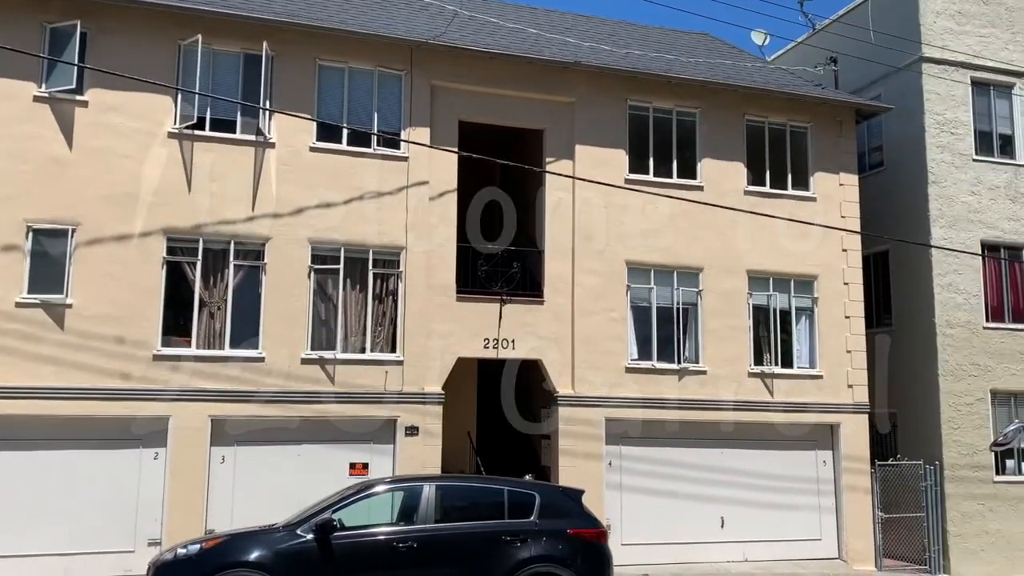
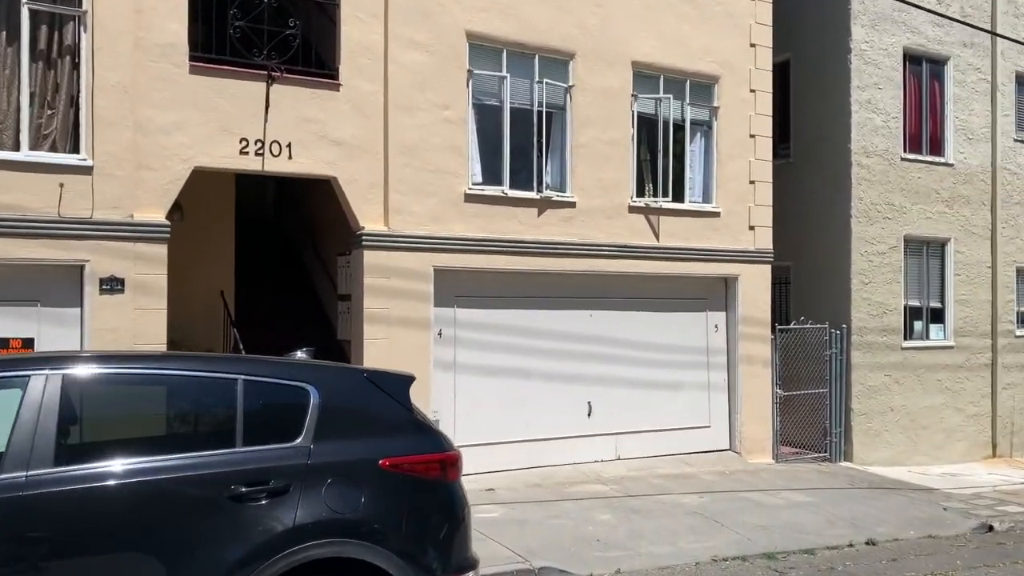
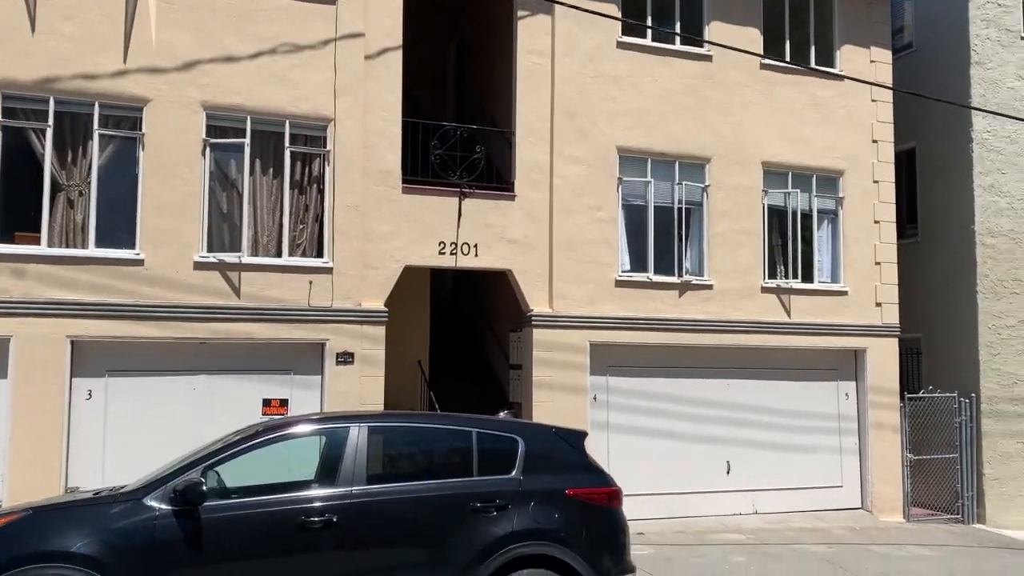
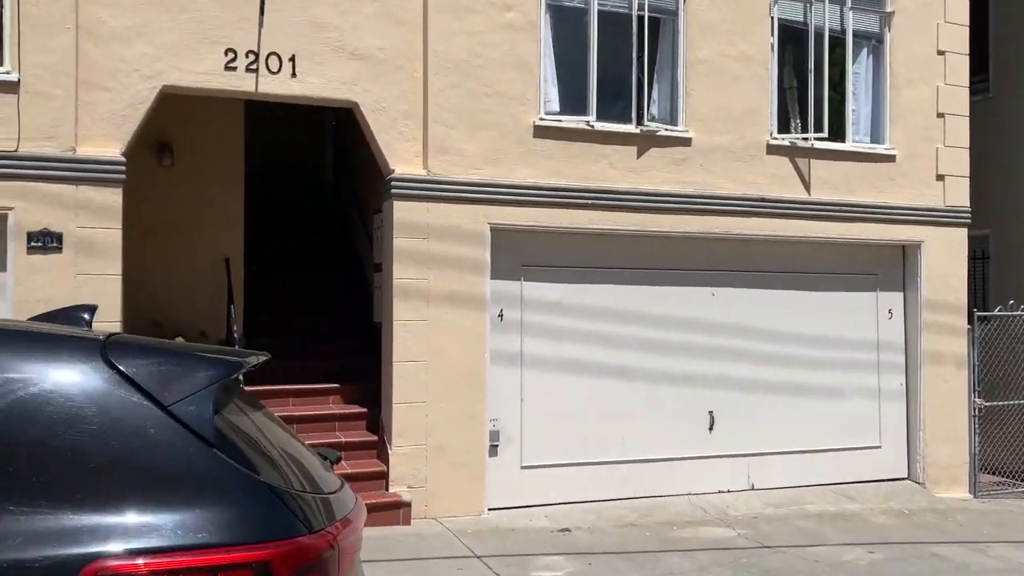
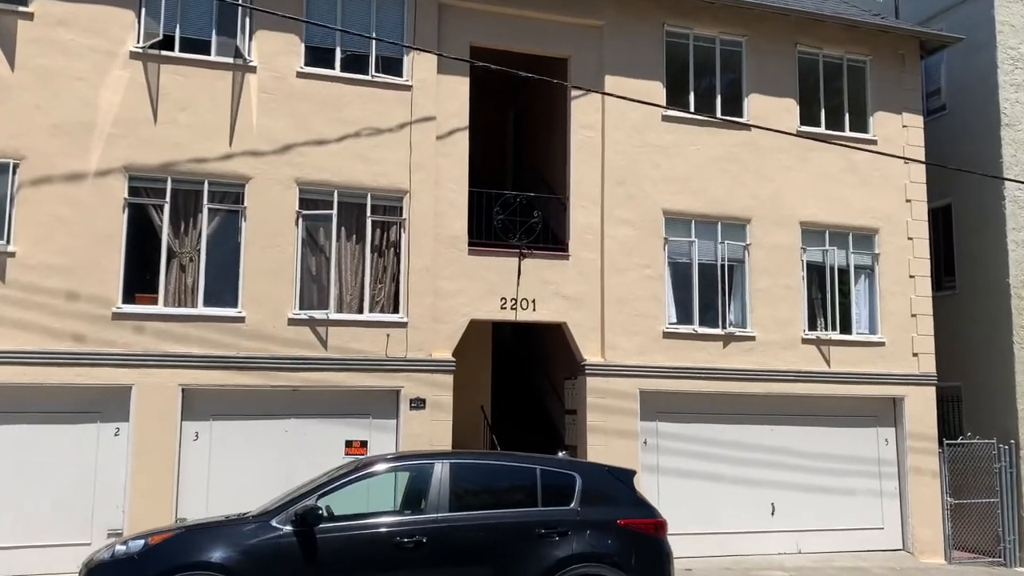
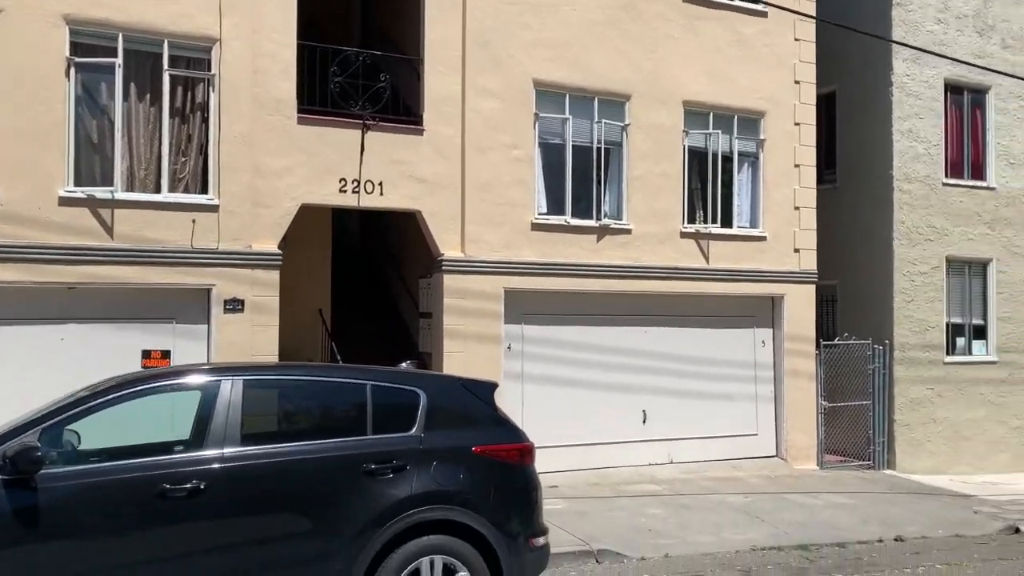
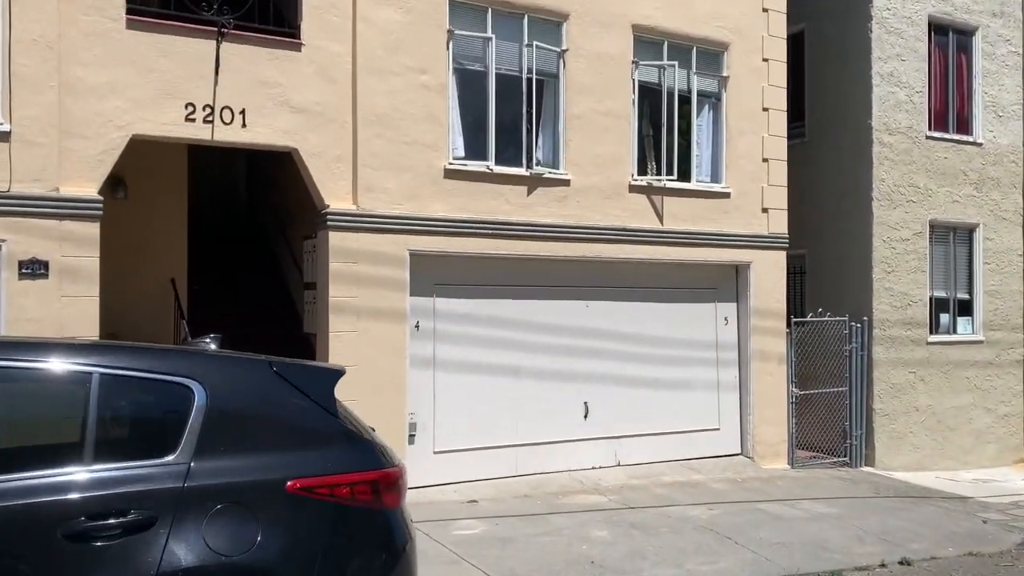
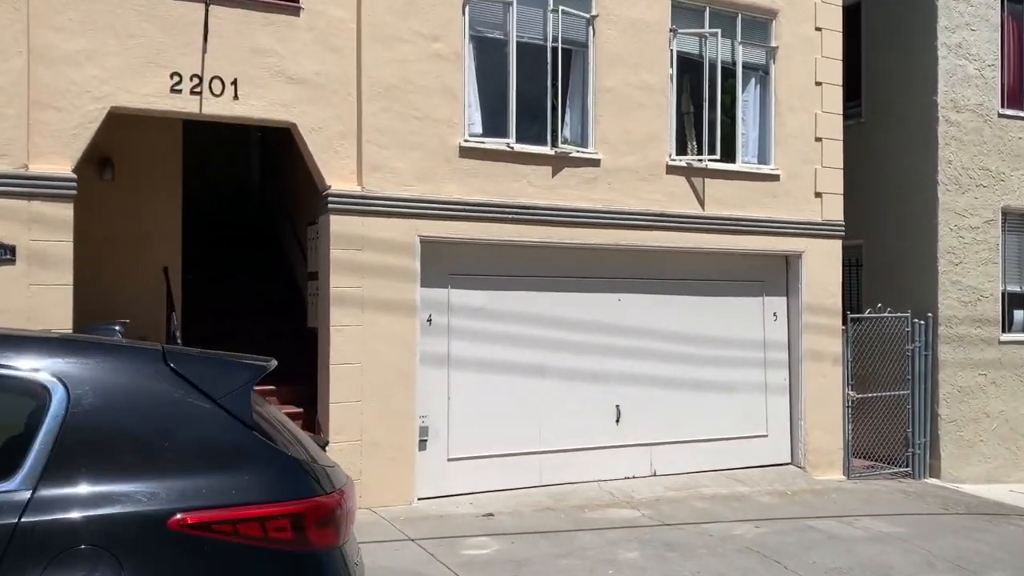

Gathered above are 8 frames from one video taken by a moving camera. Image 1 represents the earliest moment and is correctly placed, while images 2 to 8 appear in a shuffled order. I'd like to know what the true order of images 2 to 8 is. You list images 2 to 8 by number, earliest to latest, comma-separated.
5, 3, 6, 2, 7, 8, 4
